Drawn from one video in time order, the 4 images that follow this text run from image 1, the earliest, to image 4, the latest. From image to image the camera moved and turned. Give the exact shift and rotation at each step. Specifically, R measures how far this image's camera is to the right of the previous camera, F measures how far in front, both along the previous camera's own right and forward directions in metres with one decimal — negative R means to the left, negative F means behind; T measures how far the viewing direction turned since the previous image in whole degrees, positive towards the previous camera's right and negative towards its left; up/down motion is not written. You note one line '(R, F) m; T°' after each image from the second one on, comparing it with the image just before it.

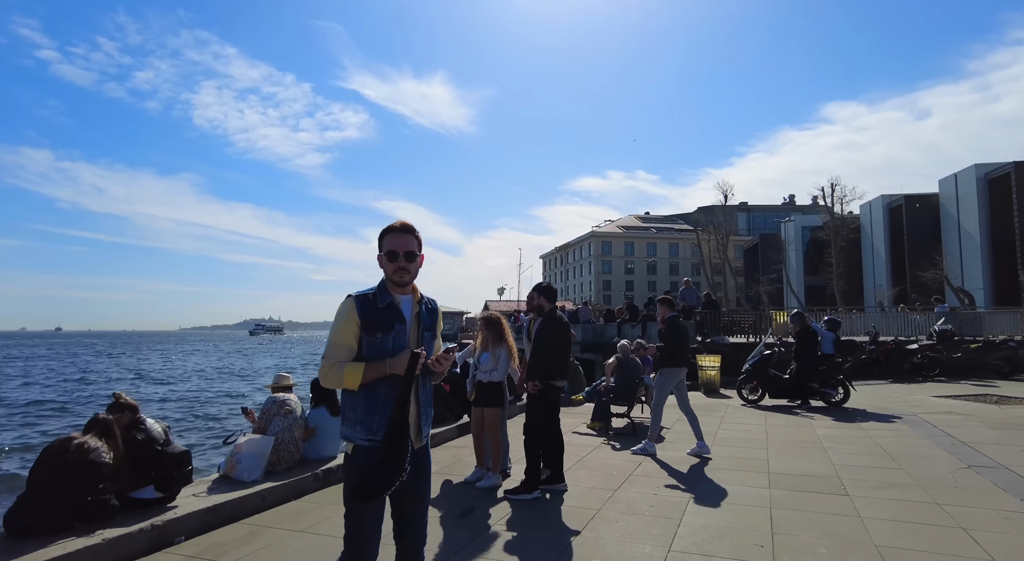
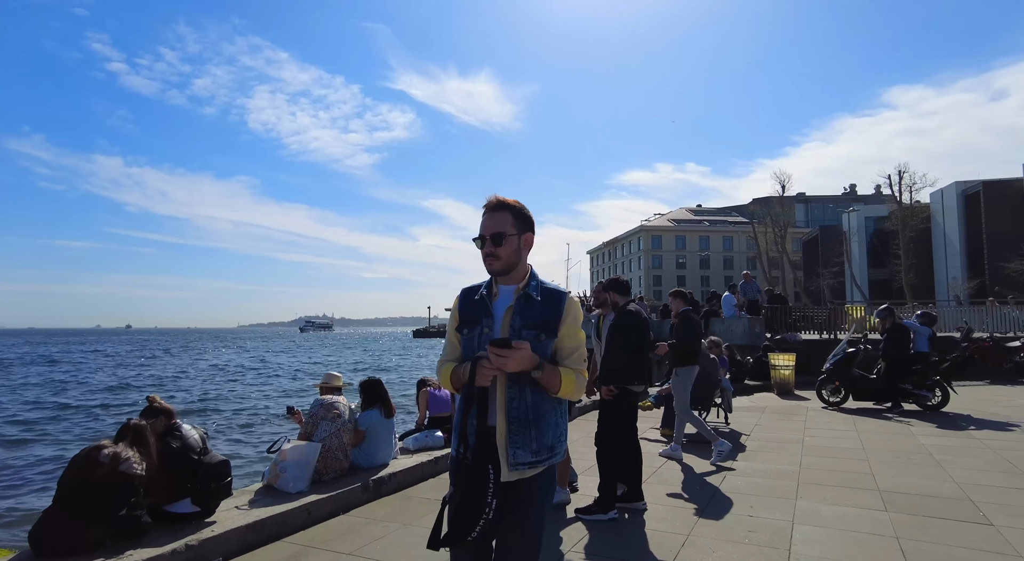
(-0.2, +0.6) m; -4°
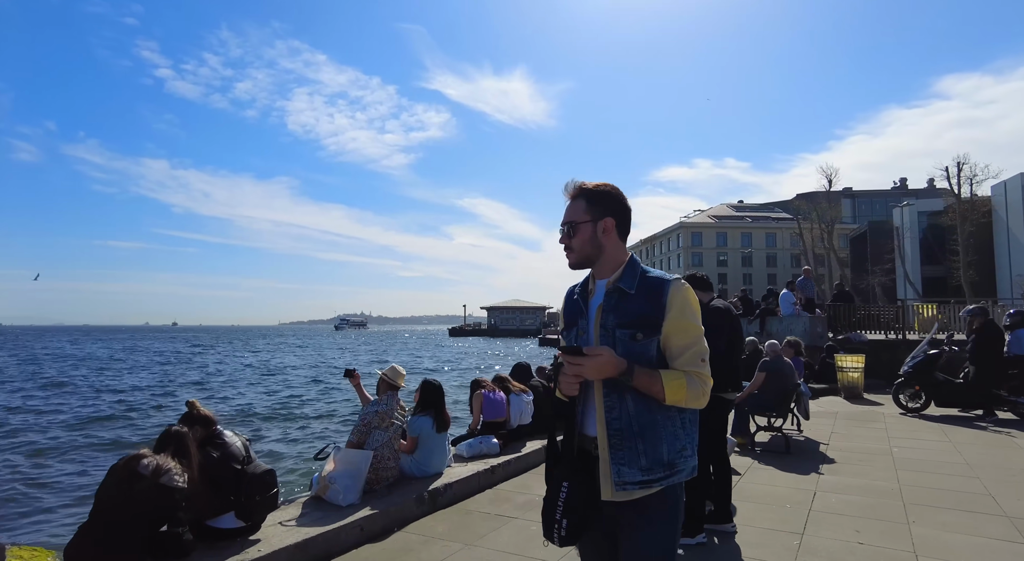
(-0.3, +0.5) m; -3°
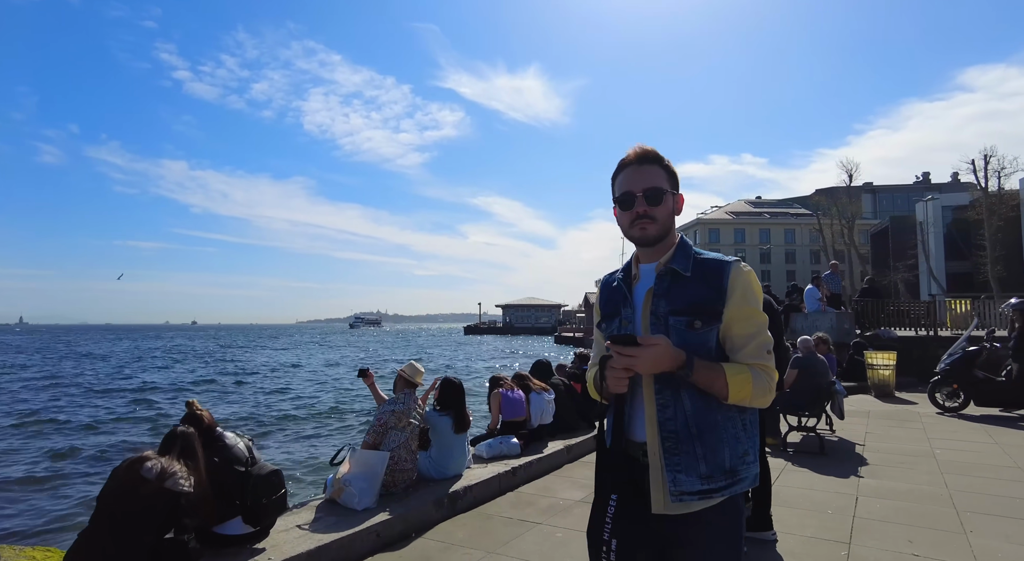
(-0.1, +0.3) m; -1°
